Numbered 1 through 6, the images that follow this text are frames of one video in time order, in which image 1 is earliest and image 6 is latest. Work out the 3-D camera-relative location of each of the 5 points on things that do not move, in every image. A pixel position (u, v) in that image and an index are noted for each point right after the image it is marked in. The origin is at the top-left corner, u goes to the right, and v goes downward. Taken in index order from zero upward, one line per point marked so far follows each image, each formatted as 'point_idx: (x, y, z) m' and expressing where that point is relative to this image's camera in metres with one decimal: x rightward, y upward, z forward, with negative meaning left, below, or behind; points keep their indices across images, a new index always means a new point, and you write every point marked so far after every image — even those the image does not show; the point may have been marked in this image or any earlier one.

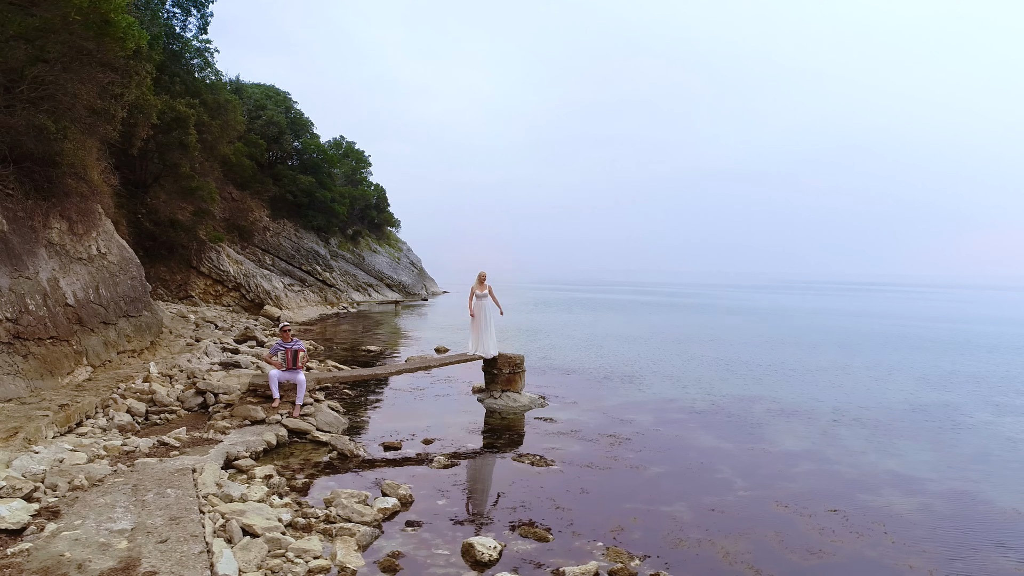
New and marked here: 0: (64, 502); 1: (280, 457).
0: (-4.7, -2.2, +6.5) m
1: (-3.9, -2.9, +10.5) m
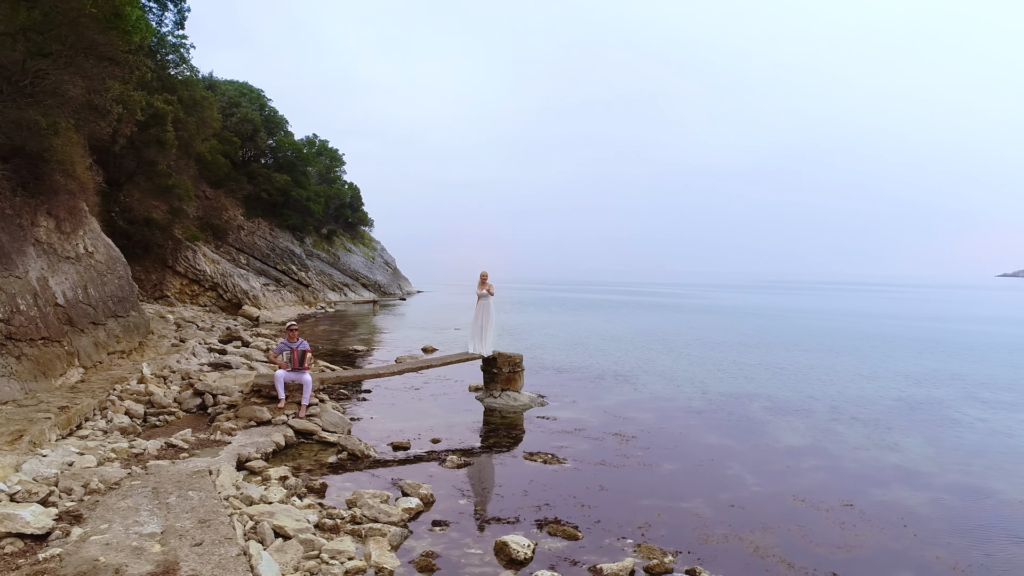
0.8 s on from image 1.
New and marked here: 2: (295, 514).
0: (-4.4, -2.2, +6.3) m
1: (-3.7, -2.9, +10.3) m
2: (-2.3, -2.4, +6.6) m
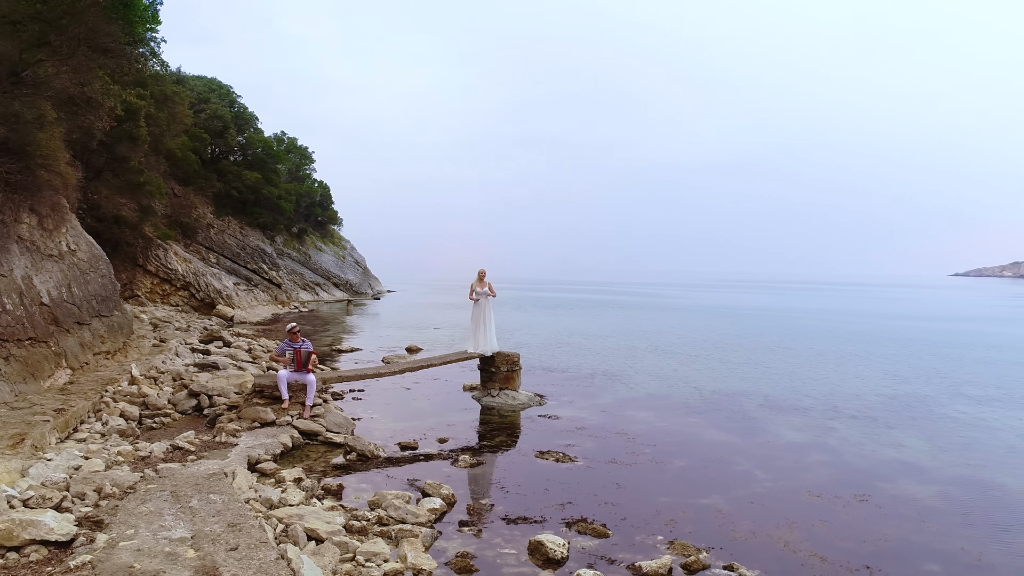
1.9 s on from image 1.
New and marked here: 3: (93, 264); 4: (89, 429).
0: (-4.0, -2.2, +6.1) m
1: (-3.5, -2.8, +10.2) m
2: (-2.0, -2.4, +6.5) m
3: (-12.5, +0.7, +18.5) m
4: (-7.1, -2.4, +10.4) m
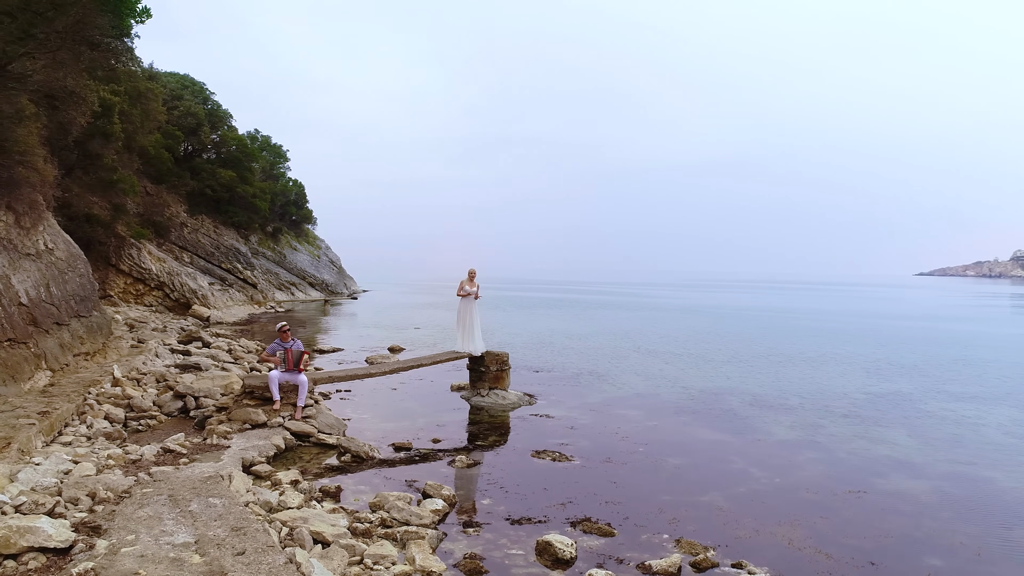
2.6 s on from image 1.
0: (-4.0, -2.2, +5.9) m
1: (-3.6, -2.8, +10.0) m
2: (-1.9, -2.4, +6.4) m
3: (-12.8, +0.7, +18.0) m
4: (-7.2, -2.4, +10.1) m
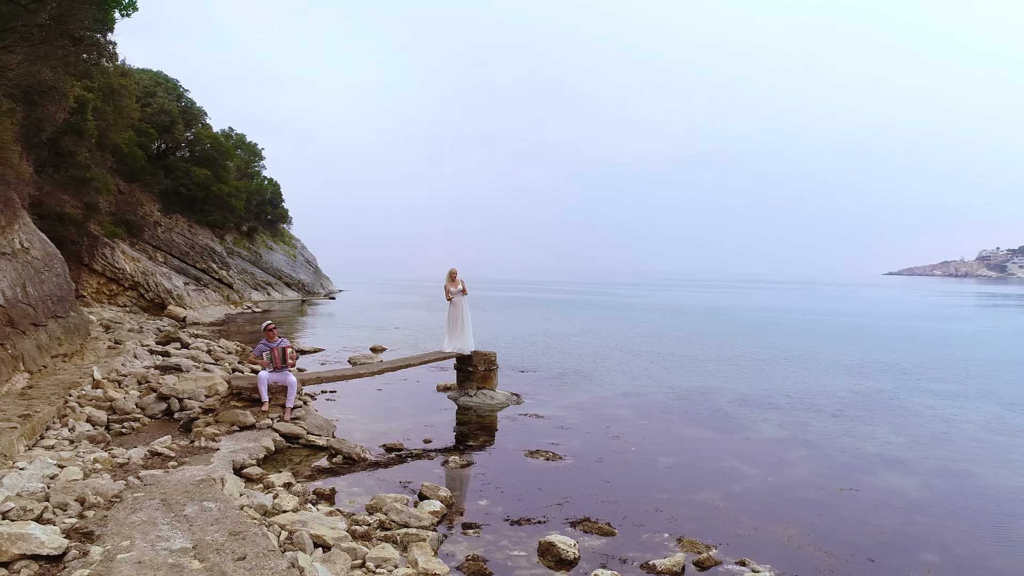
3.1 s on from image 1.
0: (-3.9, -2.2, +5.8) m
1: (-3.7, -2.8, +9.9) m
2: (-1.9, -2.4, +6.3) m
3: (-13.2, +0.7, +17.6) m
4: (-7.3, -2.4, +9.9) m
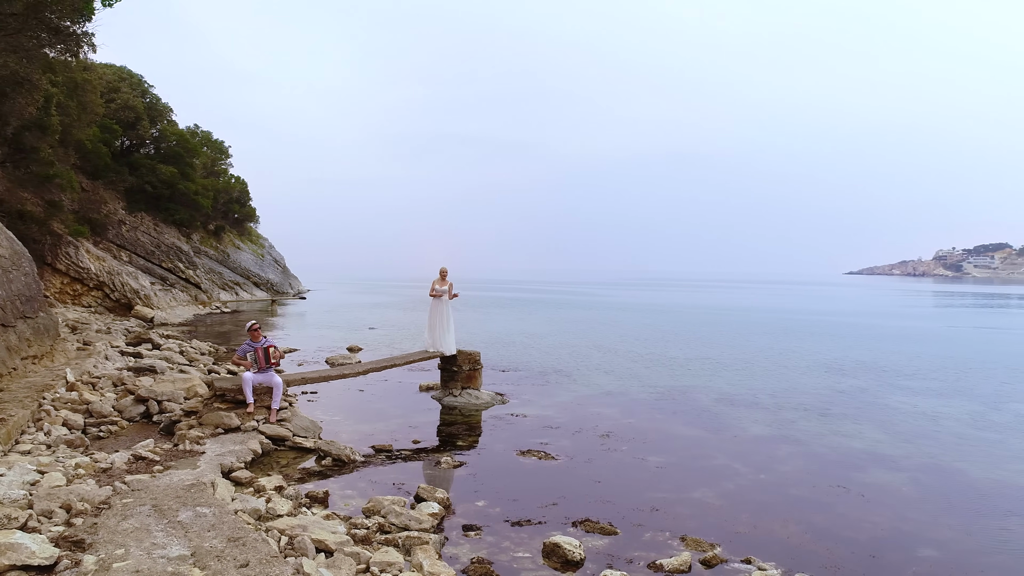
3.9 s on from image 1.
0: (-3.9, -2.2, +5.6) m
1: (-3.8, -2.8, +9.6) m
2: (-1.8, -2.4, +6.1) m
3: (-13.6, +0.7, +17.0) m
4: (-7.4, -2.3, +9.5) m
